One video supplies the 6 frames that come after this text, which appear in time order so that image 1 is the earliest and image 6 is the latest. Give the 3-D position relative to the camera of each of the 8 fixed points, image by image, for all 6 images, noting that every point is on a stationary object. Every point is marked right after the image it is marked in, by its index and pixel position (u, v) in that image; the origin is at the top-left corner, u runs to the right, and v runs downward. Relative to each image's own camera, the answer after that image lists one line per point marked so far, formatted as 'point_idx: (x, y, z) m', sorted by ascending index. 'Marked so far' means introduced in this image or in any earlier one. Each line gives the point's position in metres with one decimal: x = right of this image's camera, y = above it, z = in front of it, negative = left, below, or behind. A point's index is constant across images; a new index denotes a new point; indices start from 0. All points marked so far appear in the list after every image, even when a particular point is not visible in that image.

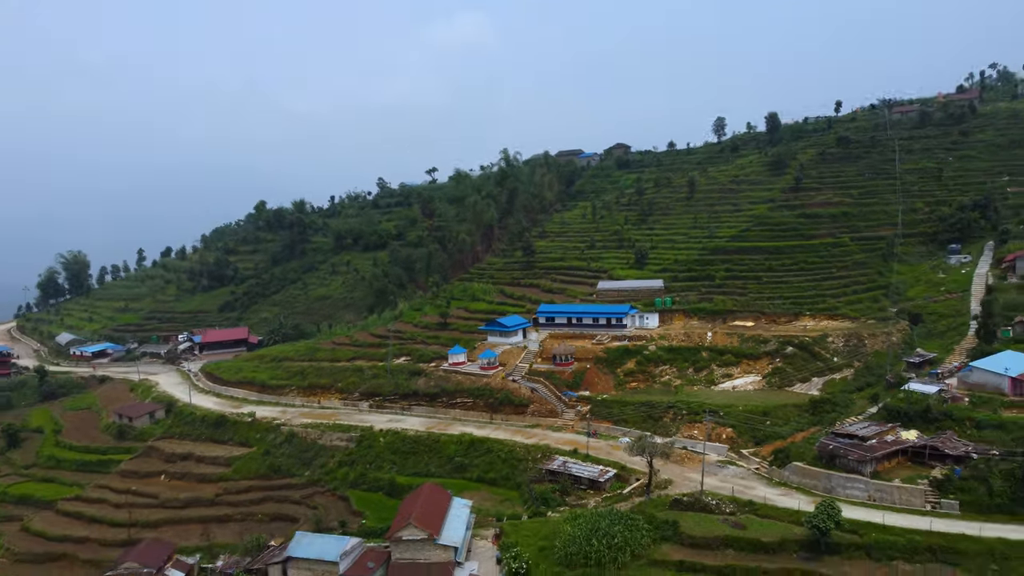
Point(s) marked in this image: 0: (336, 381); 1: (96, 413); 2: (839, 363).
0: (-3.7, -2.0, +17.9) m
1: (-9.3, -2.8, +19.3) m
2: (+5.6, -1.2, +14.4) m
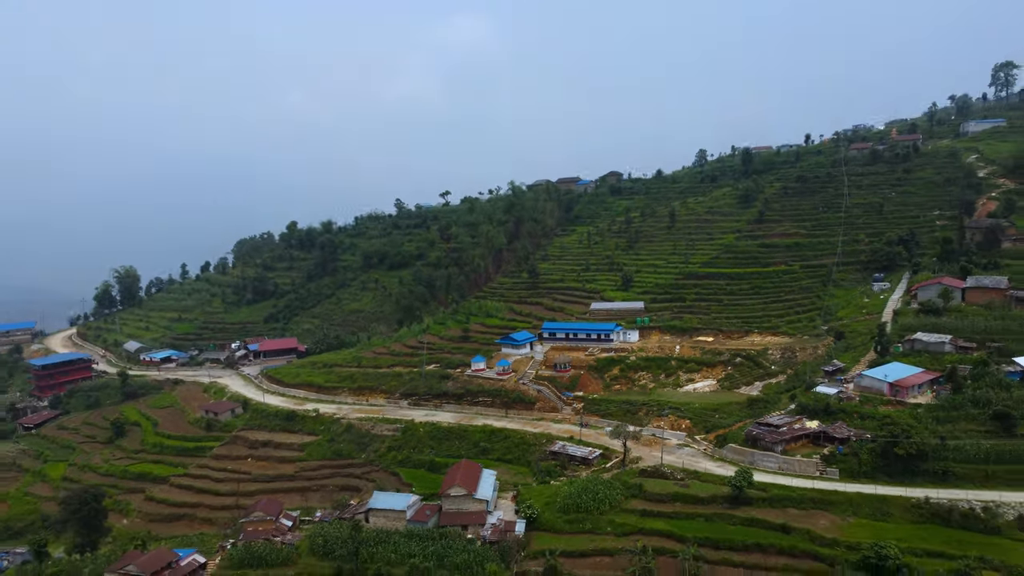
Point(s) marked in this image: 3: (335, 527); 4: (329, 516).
0: (-3.4, -2.5, +22.2) m
1: (-9.1, -3.3, +23.5) m
2: (+5.8, -1.7, +18.7) m
3: (-2.9, -4.0, +14.0) m
4: (-3.2, -4.0, +15.0) m
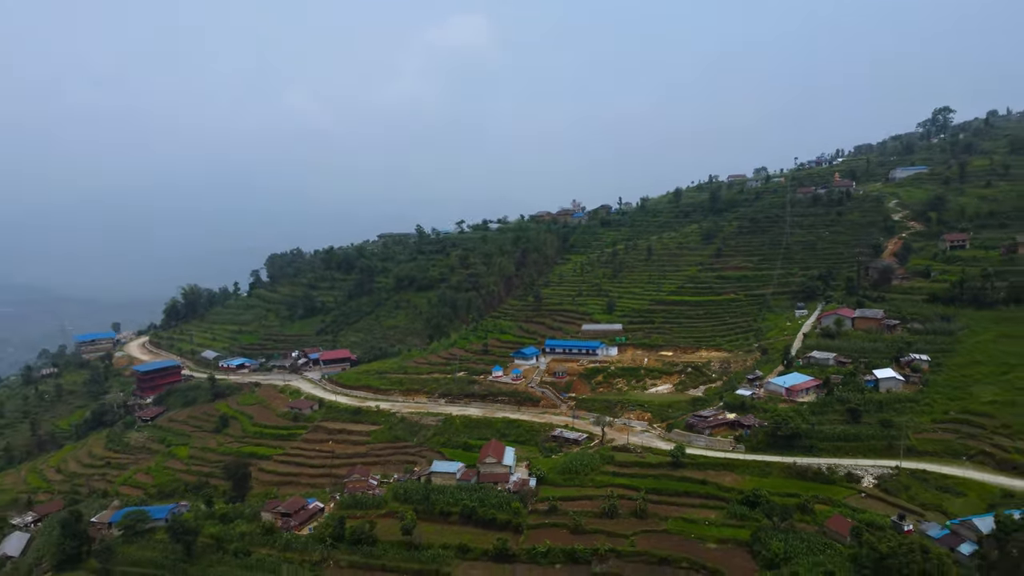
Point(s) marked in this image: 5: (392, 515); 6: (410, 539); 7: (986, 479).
0: (-3.1, -3.4, +29.2) m
1: (-8.8, -4.2, +30.6) m
2: (+6.1, -2.6, +25.8) m
3: (-2.5, -4.9, +21.1) m
4: (-2.8, -4.9, +22.0) m
5: (-2.8, -5.3, +19.9) m
6: (-2.2, -5.5, +18.5) m
7: (+10.0, -4.0, +17.7) m
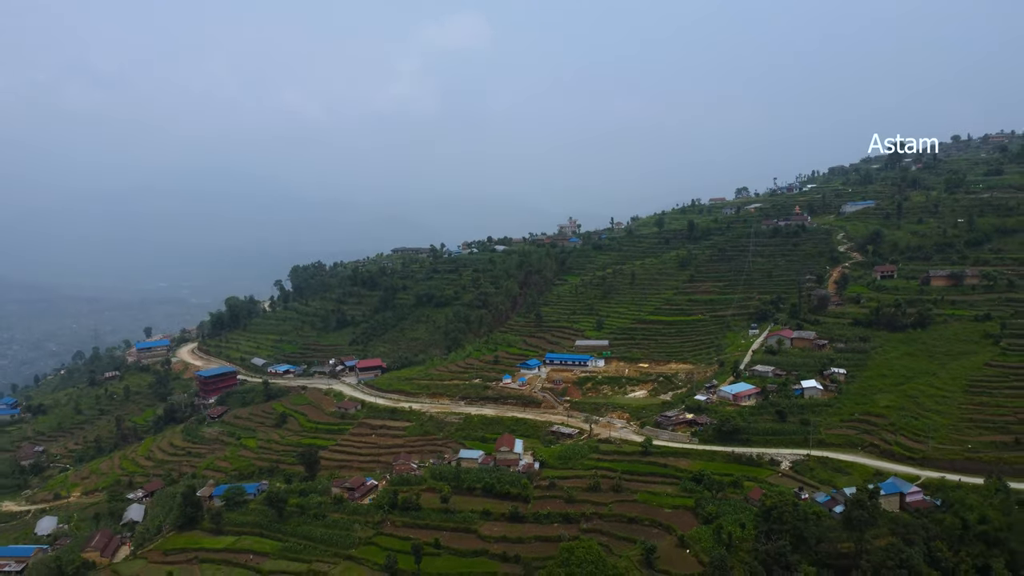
0: (-2.8, -4.3, +35.8) m
1: (-8.5, -5.1, +37.1) m
2: (+6.4, -3.6, +32.4) m
3: (-2.2, -5.9, +27.7) m
4: (-2.5, -5.9, +28.6) m
5: (-2.5, -6.3, +26.5) m
6: (-1.9, -6.4, +25.1) m
7: (+10.3, -5.0, +24.3) m
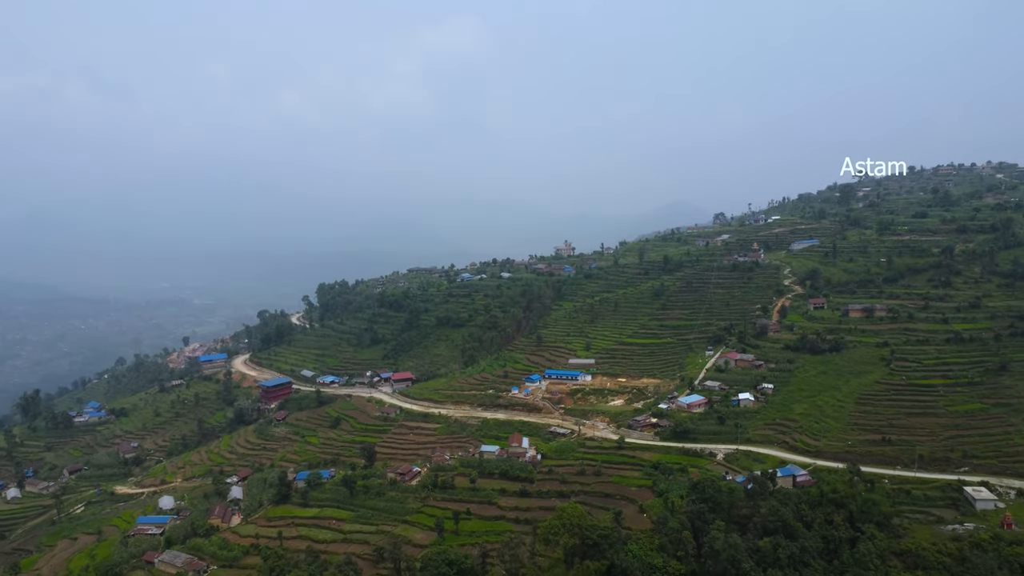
0: (-2.5, -5.9, +45.3) m
1: (-8.2, -6.7, +46.6) m
2: (+6.8, -5.2, +41.9) m
3: (-1.9, -7.5, +37.1) m
4: (-2.2, -7.5, +38.1) m
5: (-2.1, -7.9, +35.9) m
6: (-1.5, -8.0, +34.6) m
7: (+10.7, -6.6, +33.9) m
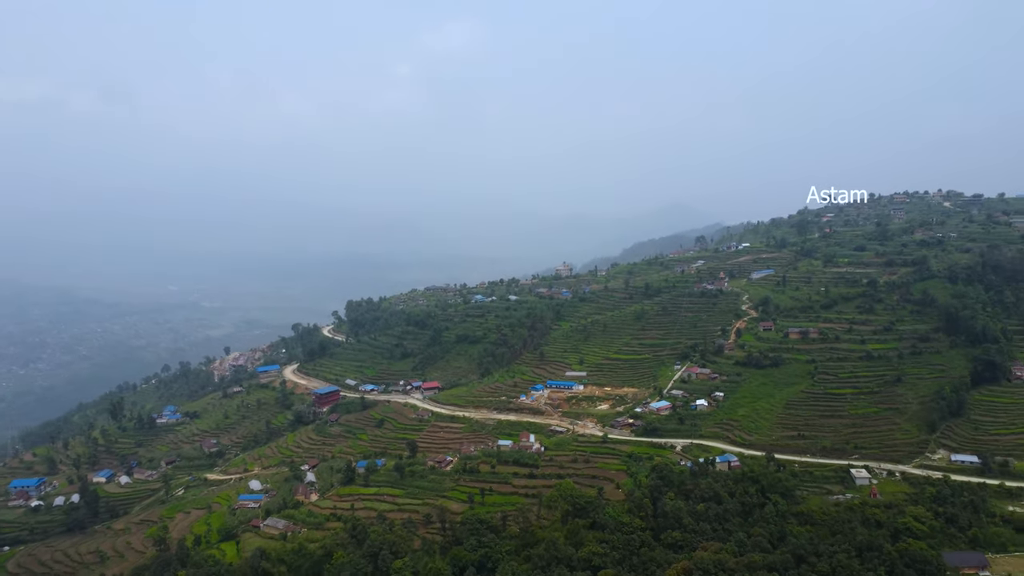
0: (-1.9, -7.8, +56.8) m
1: (-7.6, -8.6, +58.1) m
2: (+7.3, -7.1, +53.4) m
3: (-1.3, -9.4, +48.7) m
4: (-1.6, -9.3, +49.6) m
5: (-1.5, -9.8, +47.5) m
6: (-1.0, -9.9, +46.2) m
7: (+11.2, -8.5, +45.4) m
